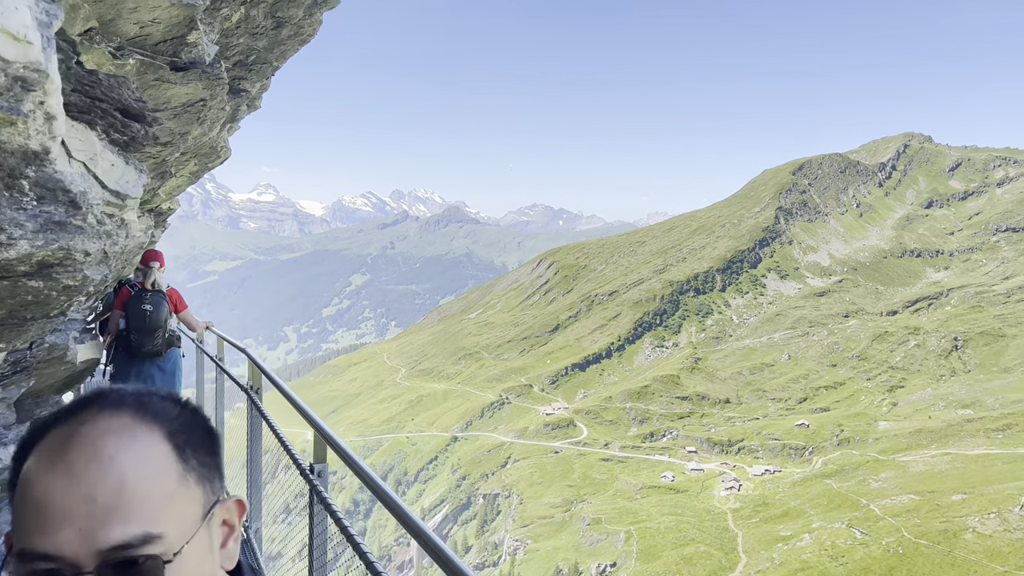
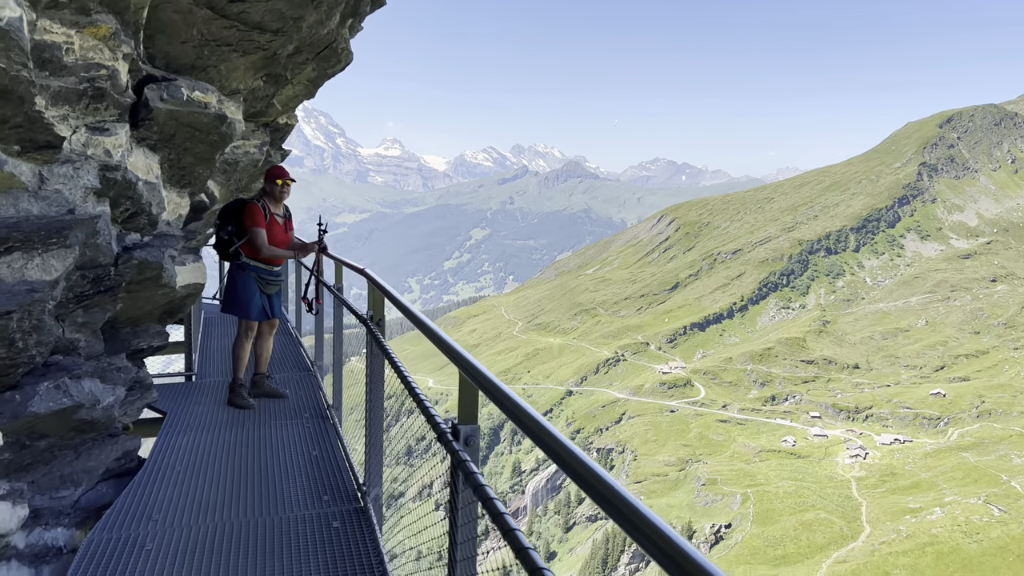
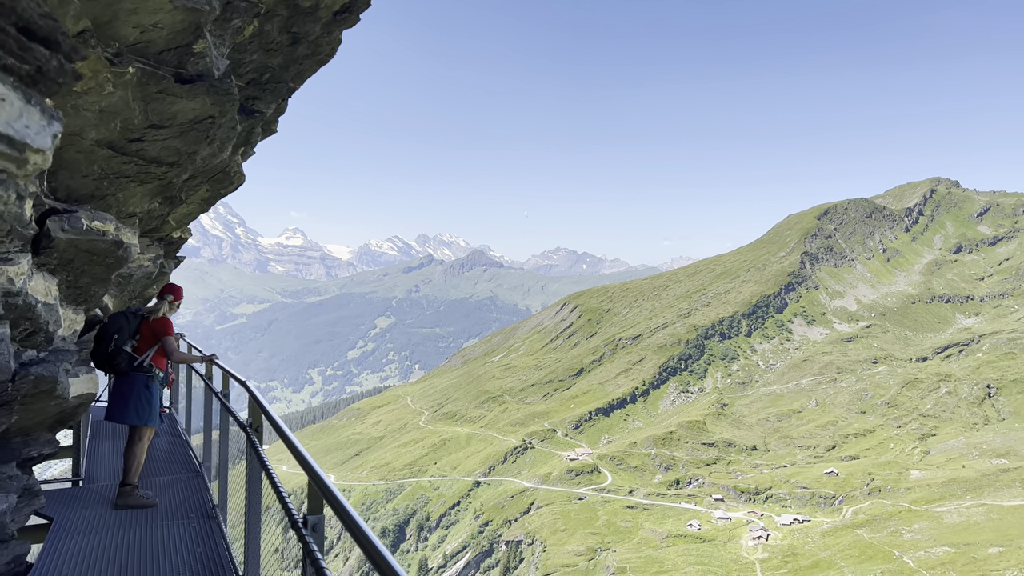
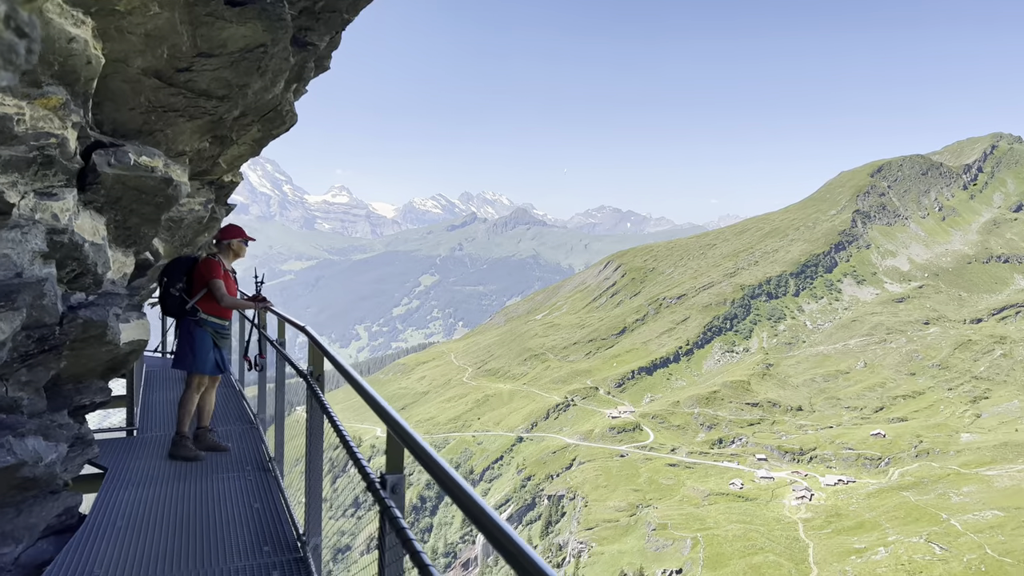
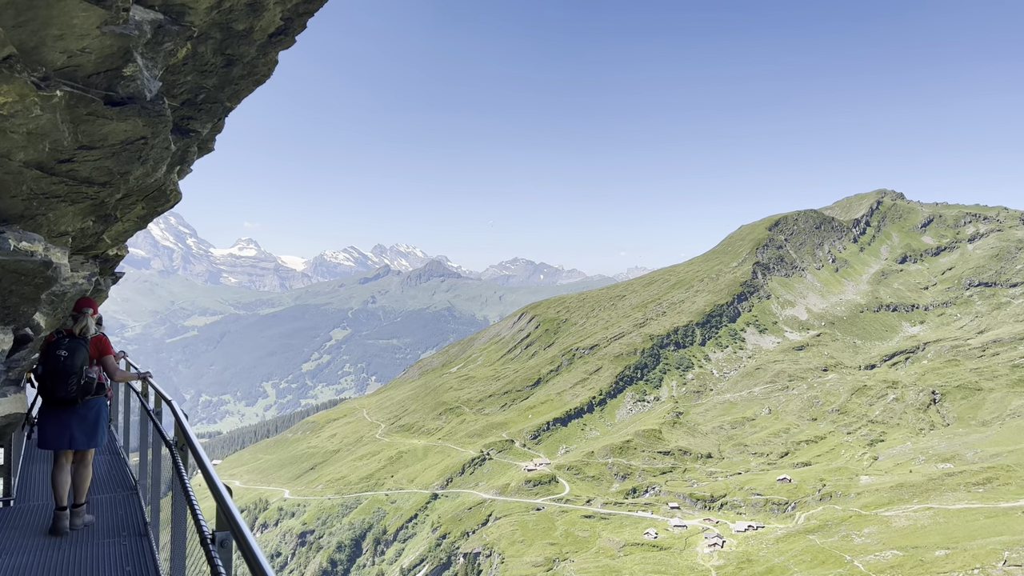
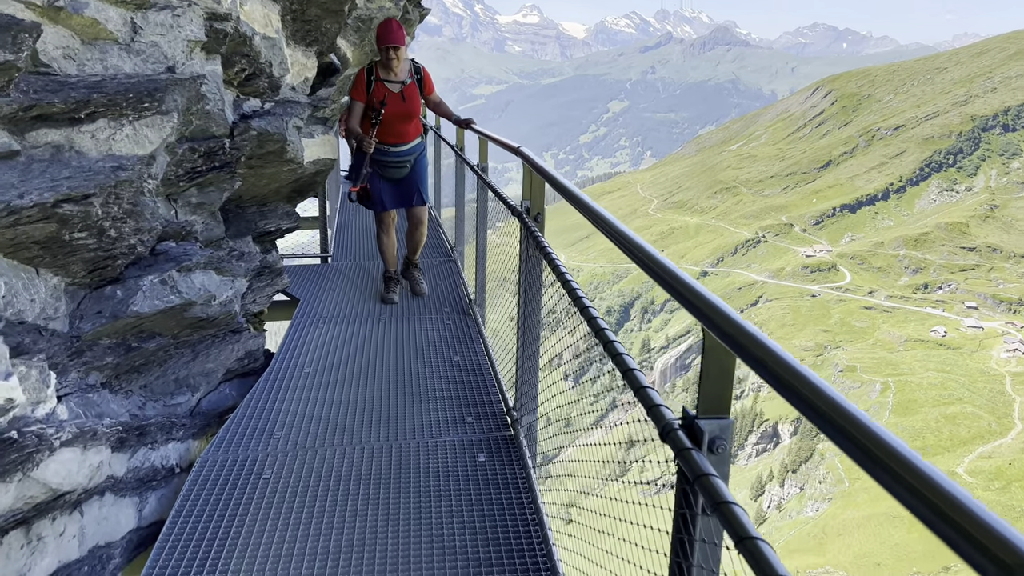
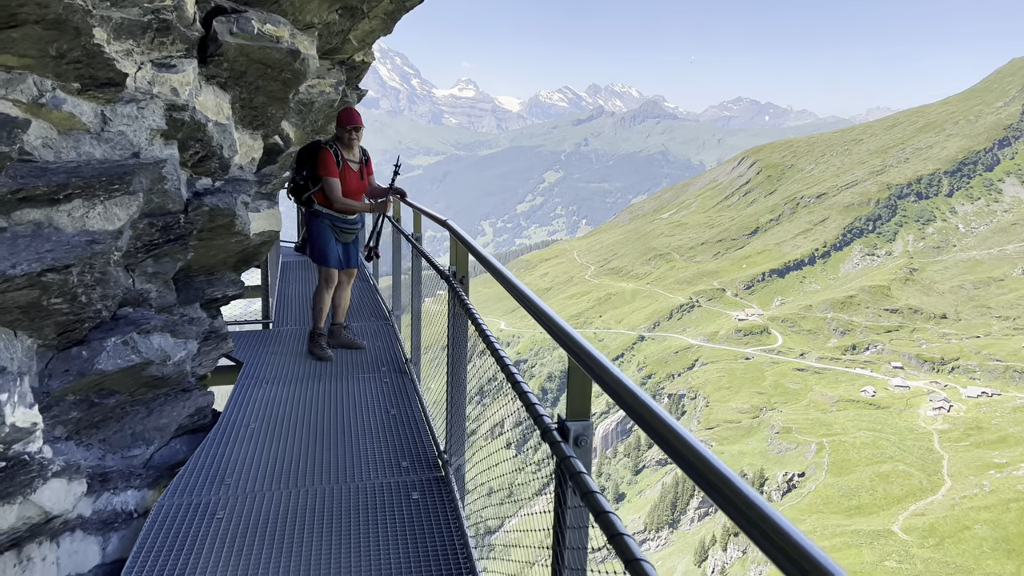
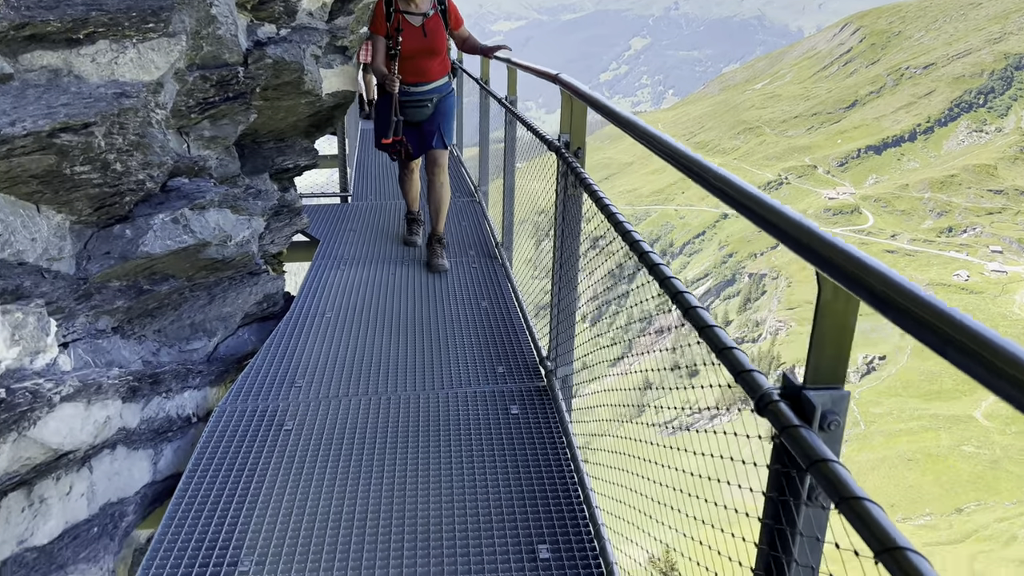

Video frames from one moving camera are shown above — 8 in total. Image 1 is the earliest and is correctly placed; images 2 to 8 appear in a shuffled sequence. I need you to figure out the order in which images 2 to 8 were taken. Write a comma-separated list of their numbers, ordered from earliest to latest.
5, 3, 4, 2, 7, 6, 8
